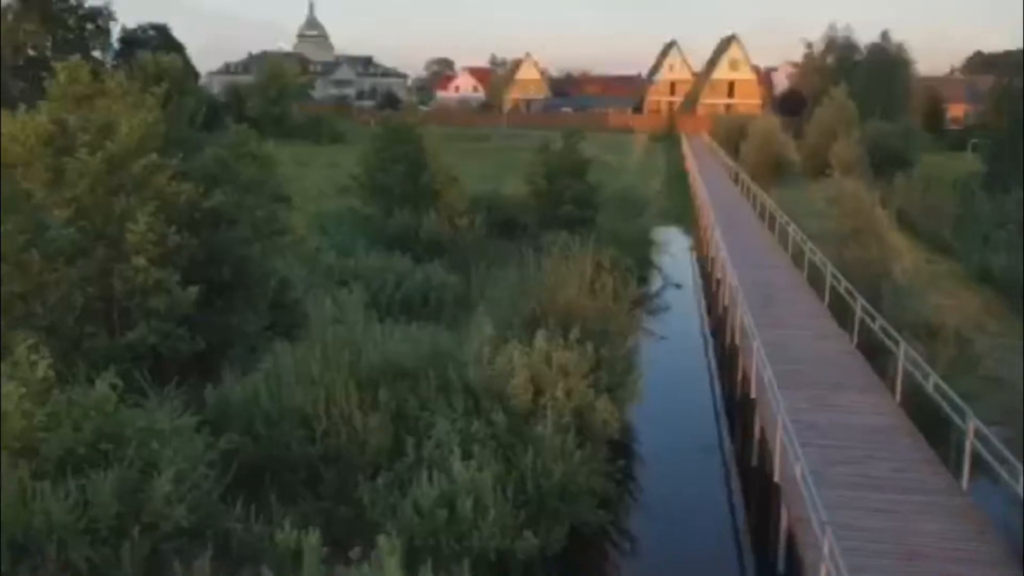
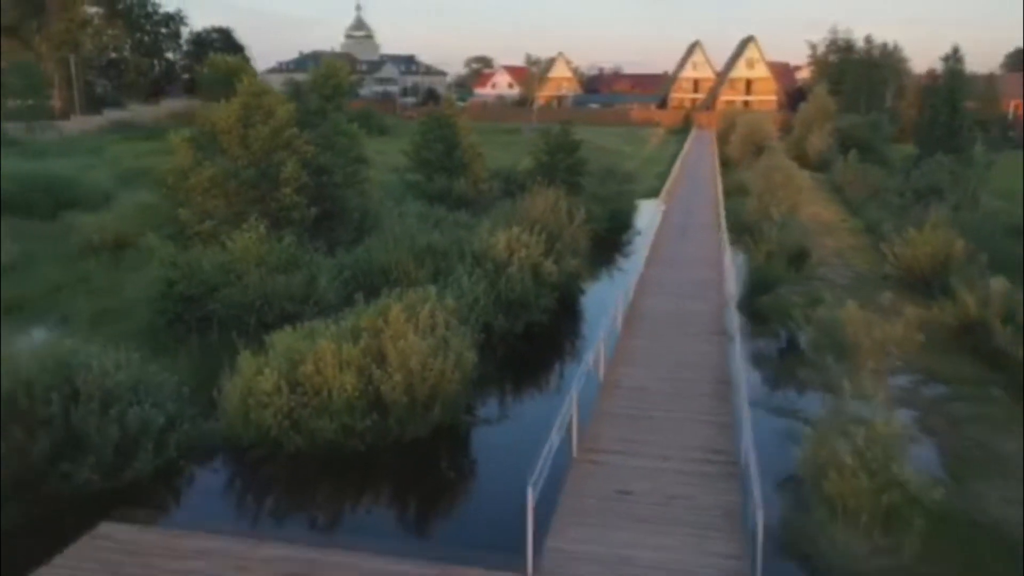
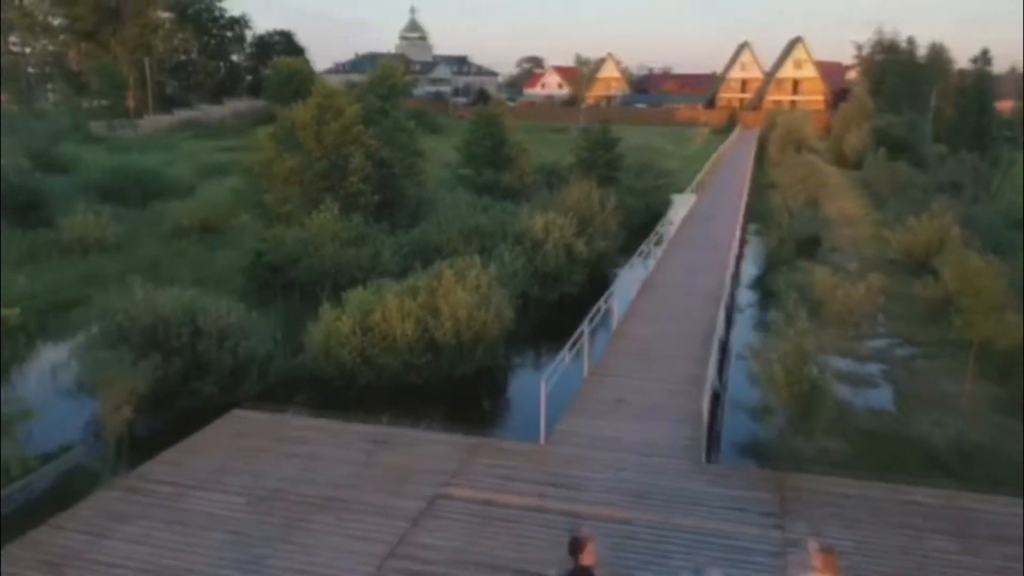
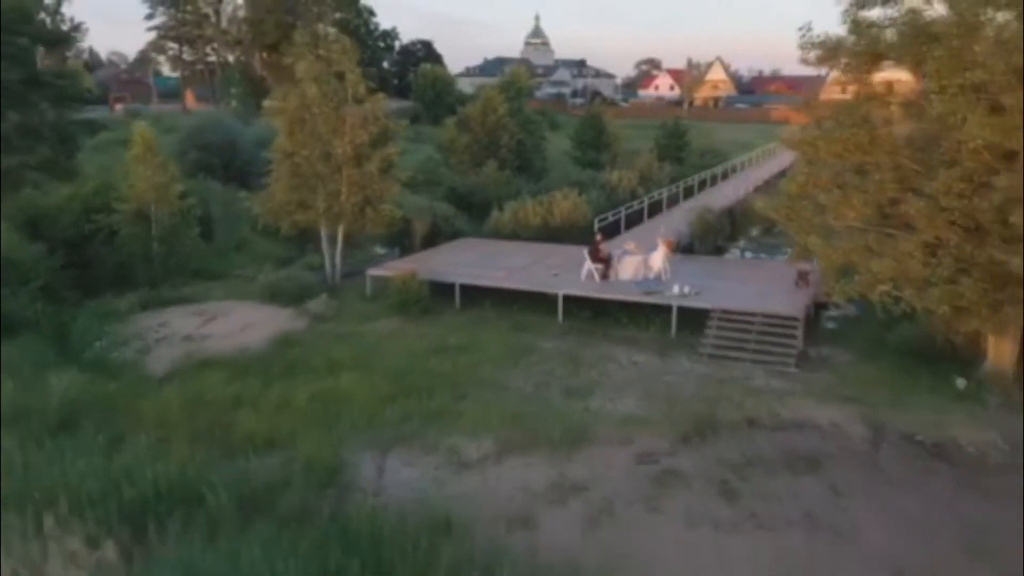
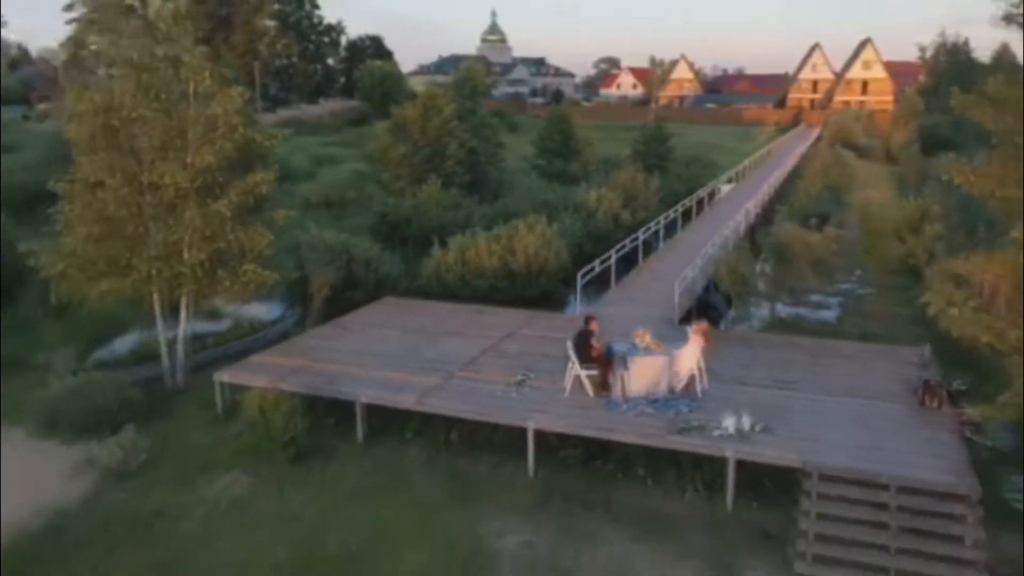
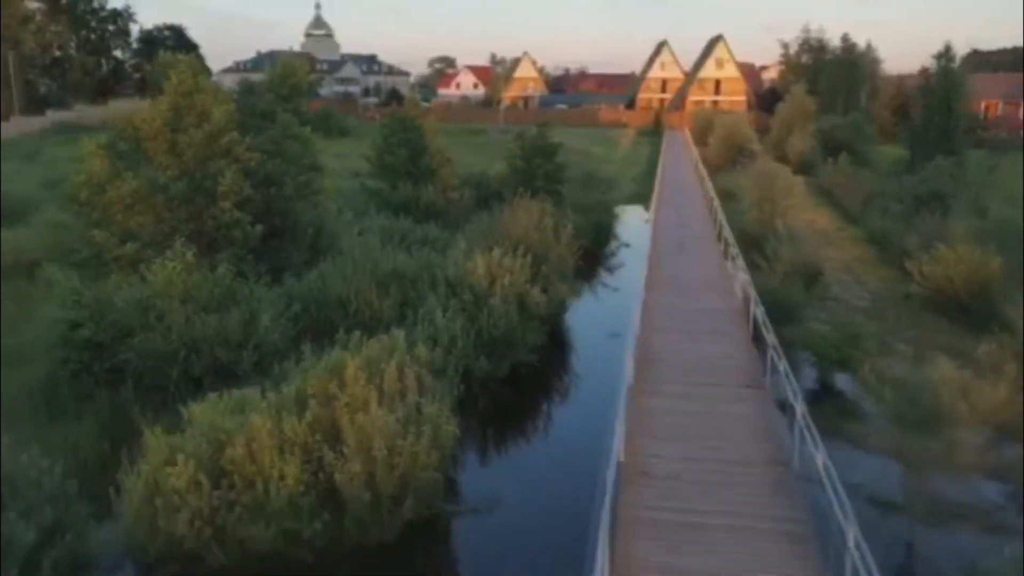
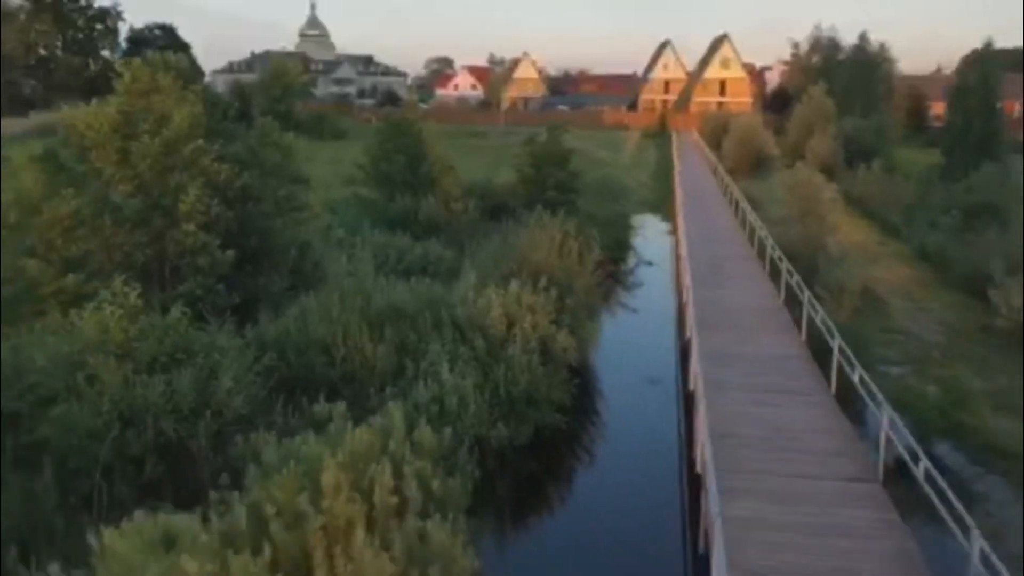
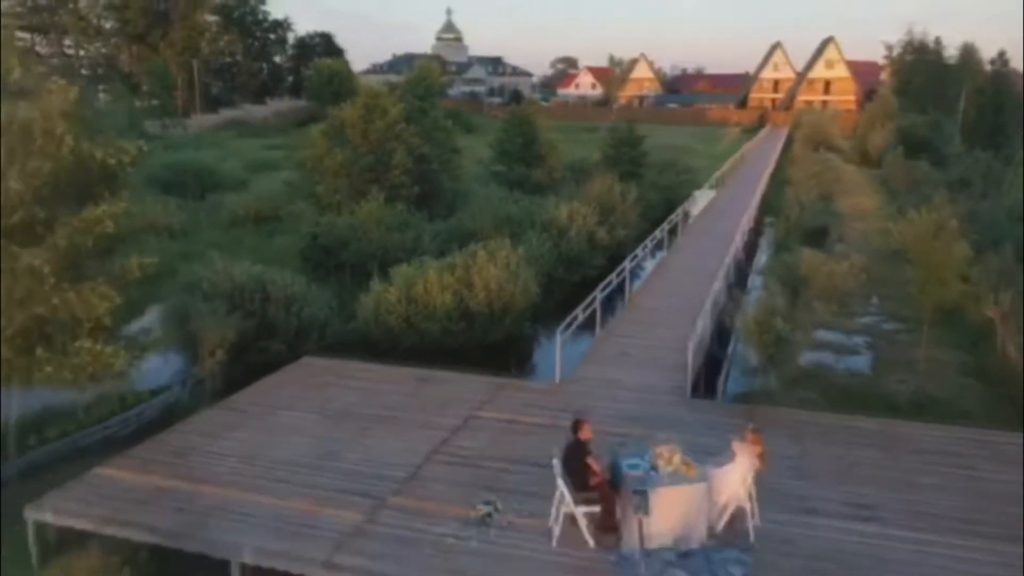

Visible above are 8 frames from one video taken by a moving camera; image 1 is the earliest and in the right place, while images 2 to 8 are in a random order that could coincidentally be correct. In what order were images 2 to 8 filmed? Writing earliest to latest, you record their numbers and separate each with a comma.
7, 6, 2, 3, 8, 5, 4
